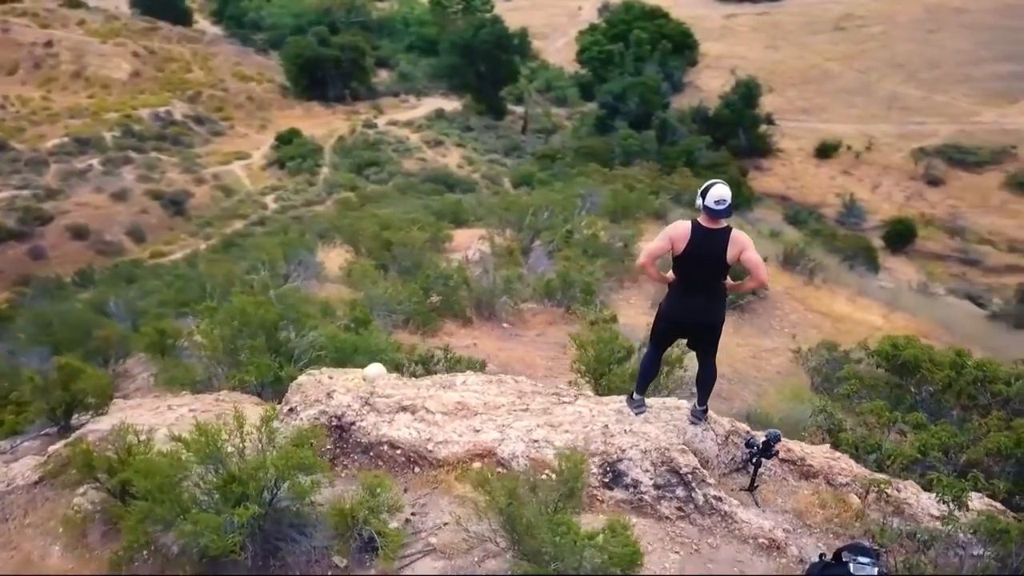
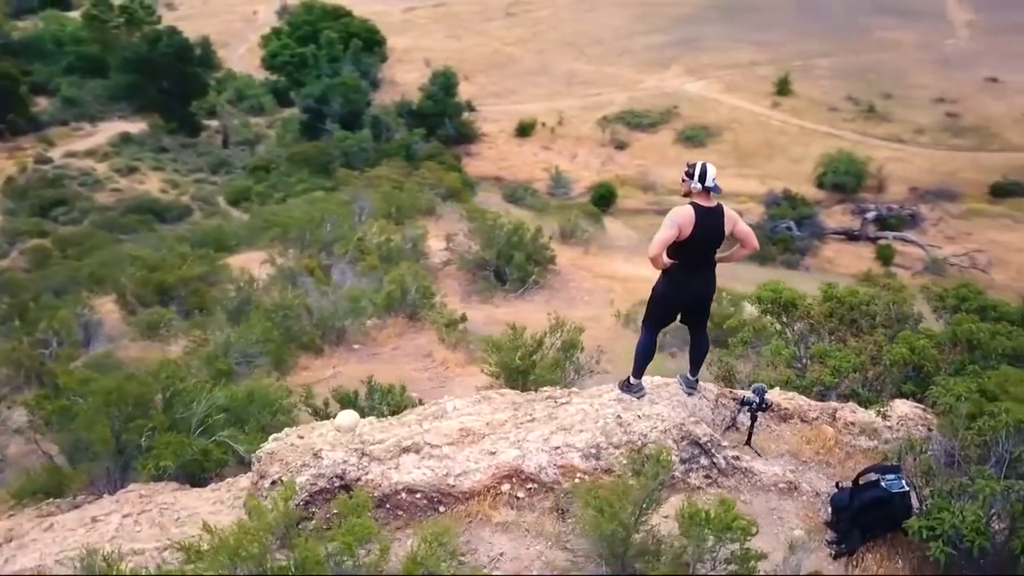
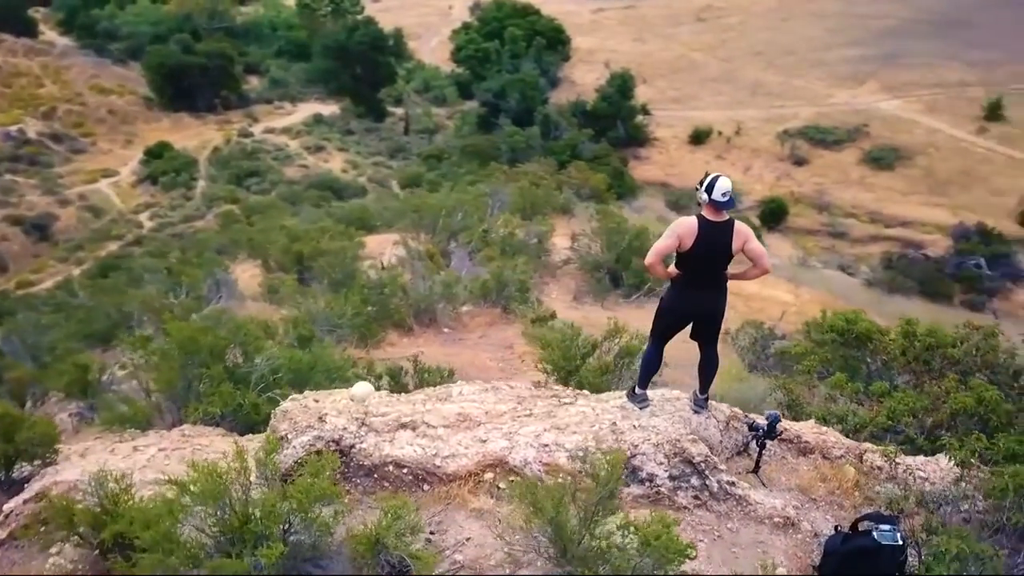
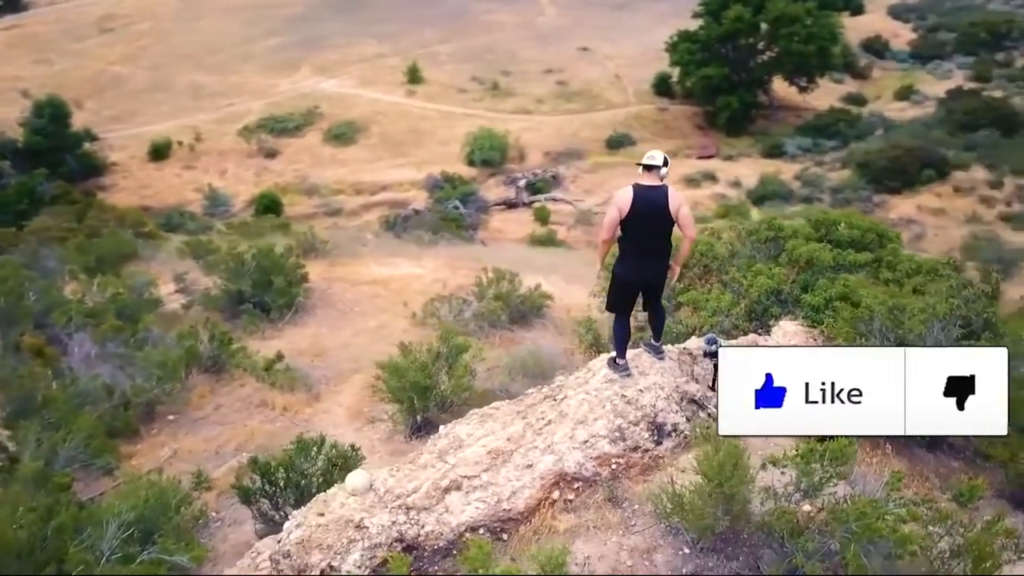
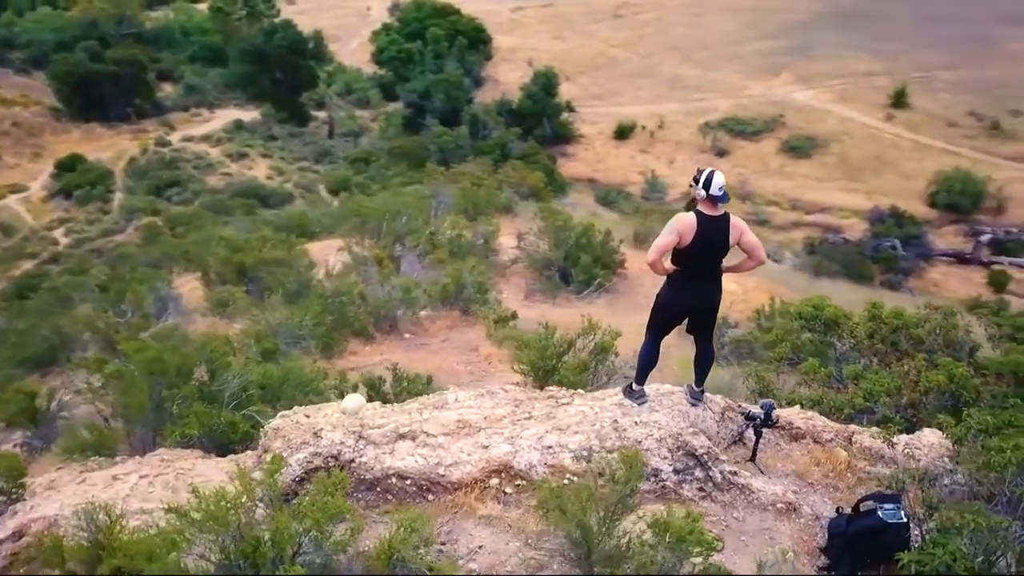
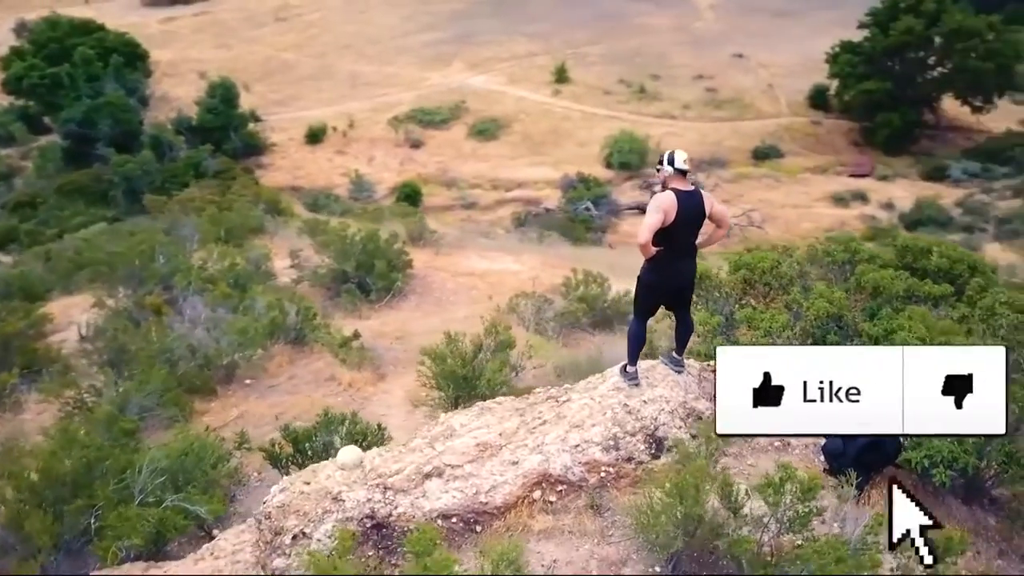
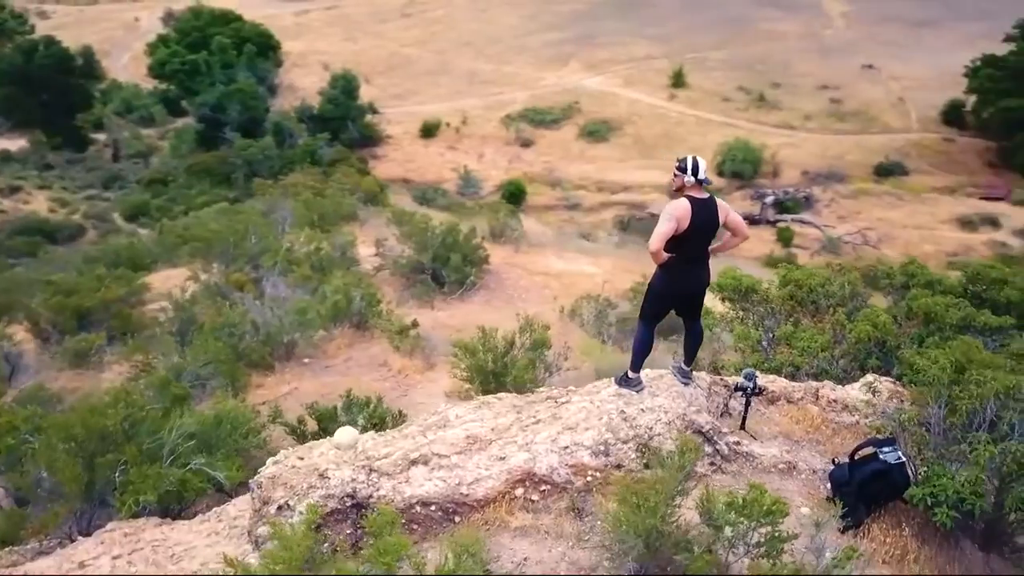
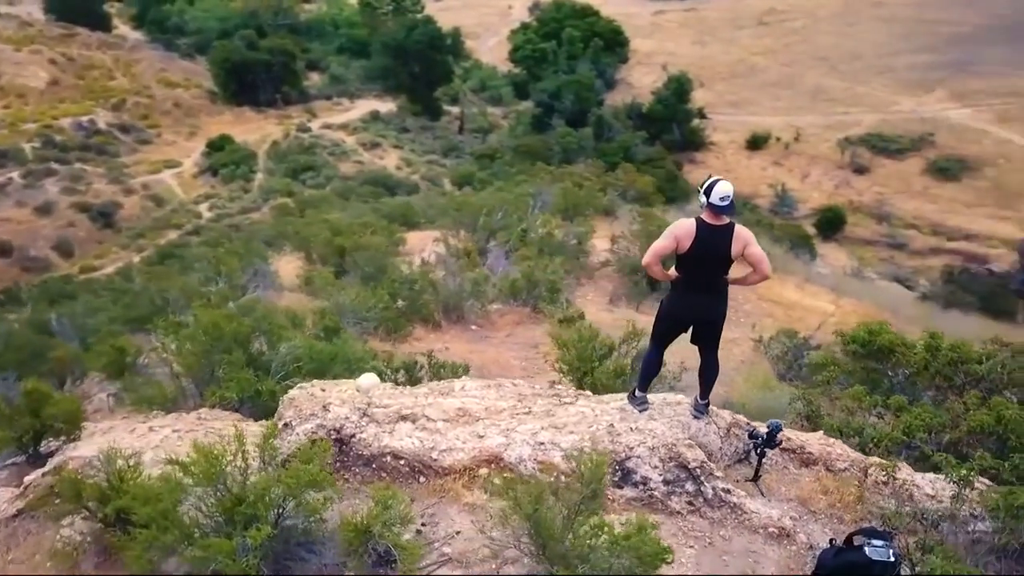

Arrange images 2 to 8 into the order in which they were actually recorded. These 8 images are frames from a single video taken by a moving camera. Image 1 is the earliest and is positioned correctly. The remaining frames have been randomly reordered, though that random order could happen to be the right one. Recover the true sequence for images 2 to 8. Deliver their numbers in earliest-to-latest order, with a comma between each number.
8, 3, 5, 2, 7, 6, 4
